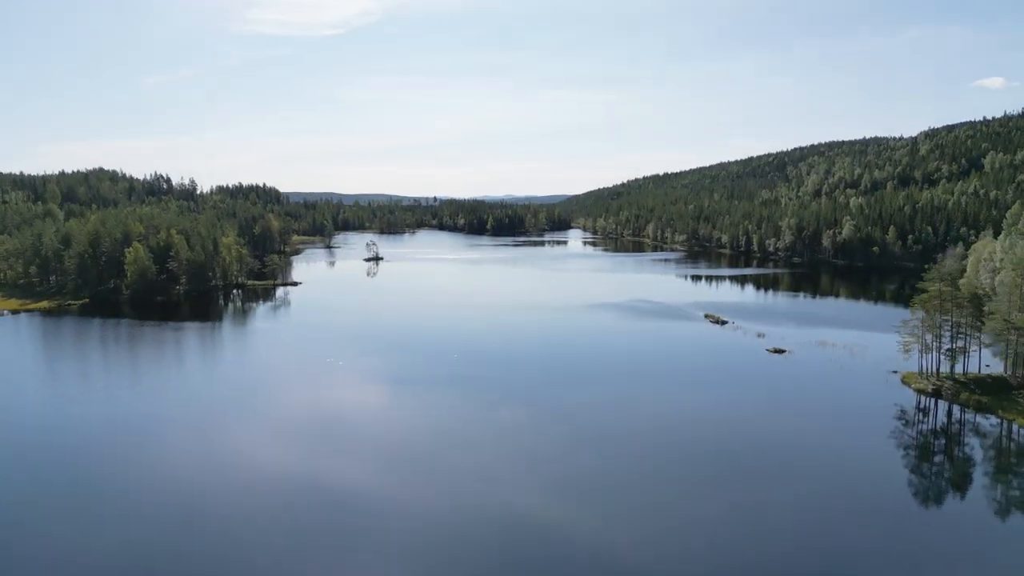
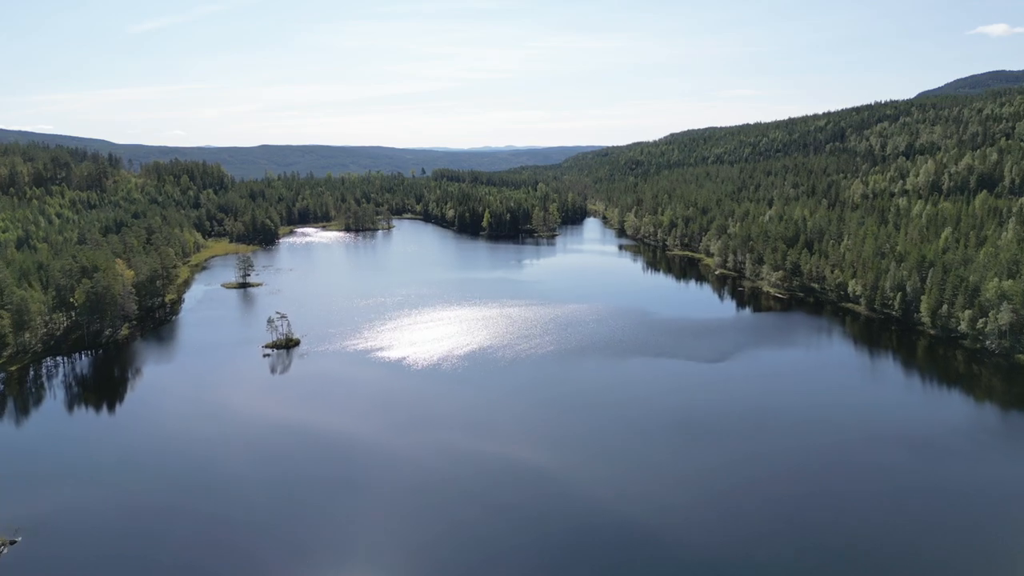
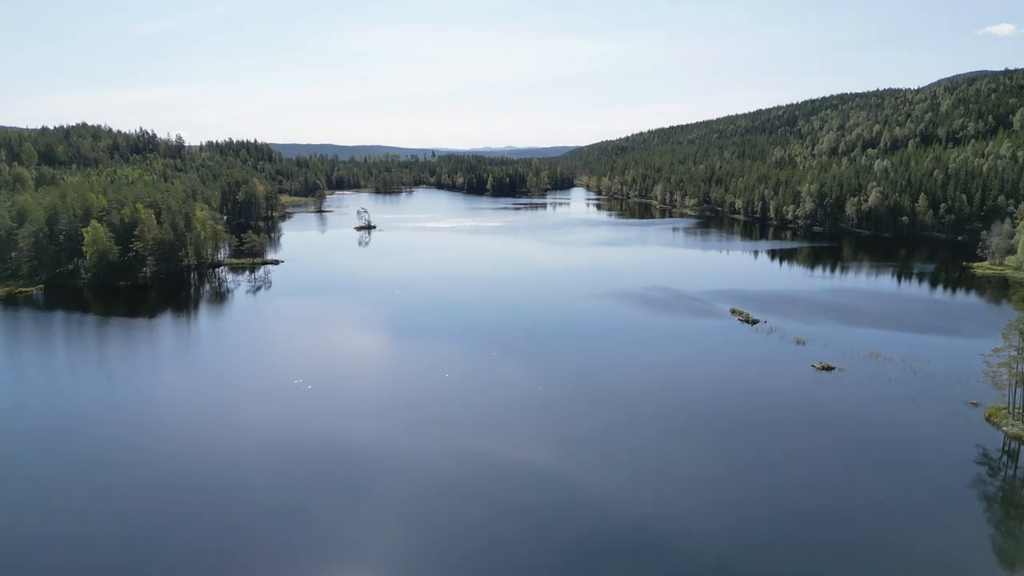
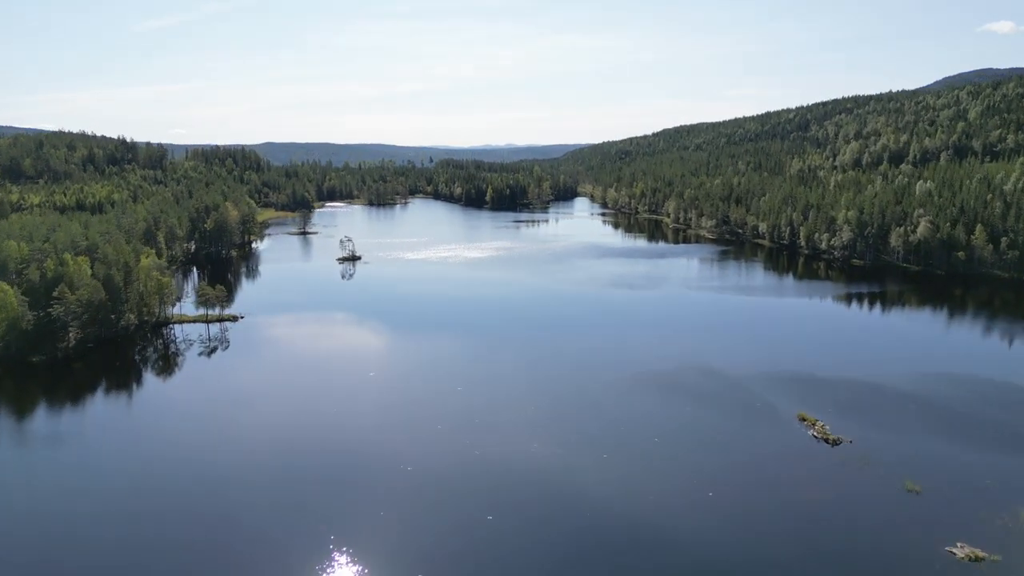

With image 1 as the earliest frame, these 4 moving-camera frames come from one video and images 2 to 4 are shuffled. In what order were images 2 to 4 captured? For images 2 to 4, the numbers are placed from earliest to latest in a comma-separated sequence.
3, 4, 2
